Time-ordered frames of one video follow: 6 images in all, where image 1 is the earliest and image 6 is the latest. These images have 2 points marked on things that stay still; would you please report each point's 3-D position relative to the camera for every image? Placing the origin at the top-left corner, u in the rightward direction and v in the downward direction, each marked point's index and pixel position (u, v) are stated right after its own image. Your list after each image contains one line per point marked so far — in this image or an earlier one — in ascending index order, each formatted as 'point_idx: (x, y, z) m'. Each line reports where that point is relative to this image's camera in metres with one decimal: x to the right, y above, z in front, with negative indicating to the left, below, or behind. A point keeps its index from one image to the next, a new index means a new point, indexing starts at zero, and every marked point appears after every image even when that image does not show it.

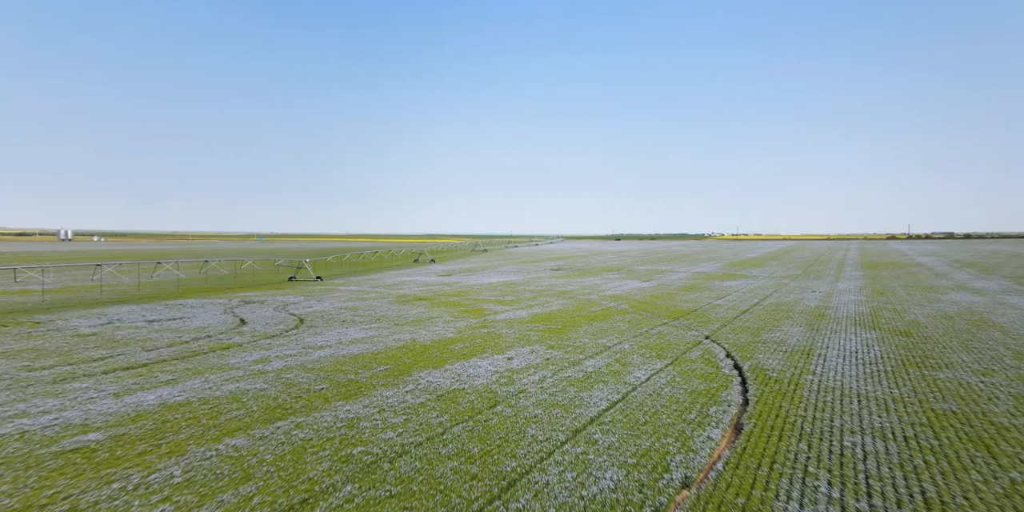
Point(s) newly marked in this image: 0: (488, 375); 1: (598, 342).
0: (-0.4, -2.1, +6.4) m
1: (+2.0, -2.0, +8.7) m
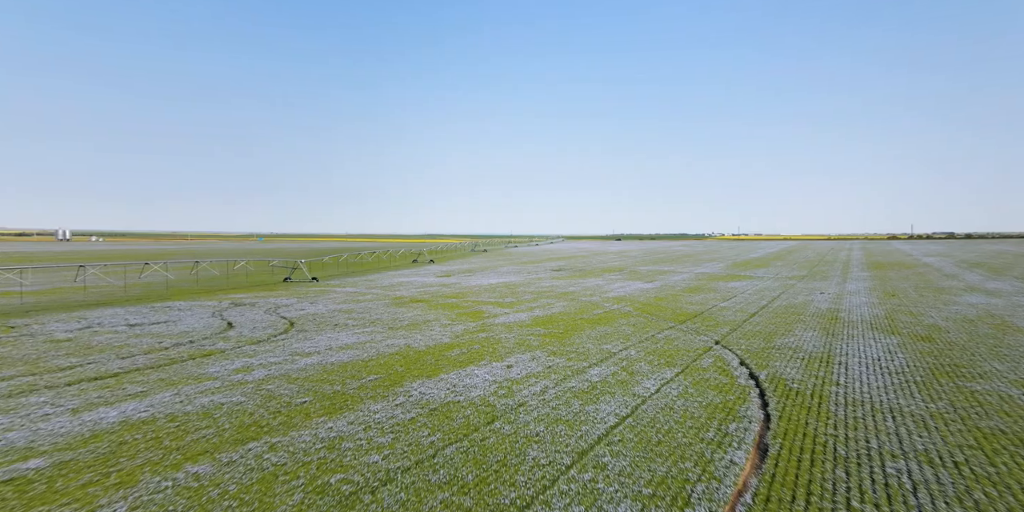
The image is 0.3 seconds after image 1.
0: (-0.4, -2.1, +6.0) m
1: (+2.0, -2.0, +8.2) m
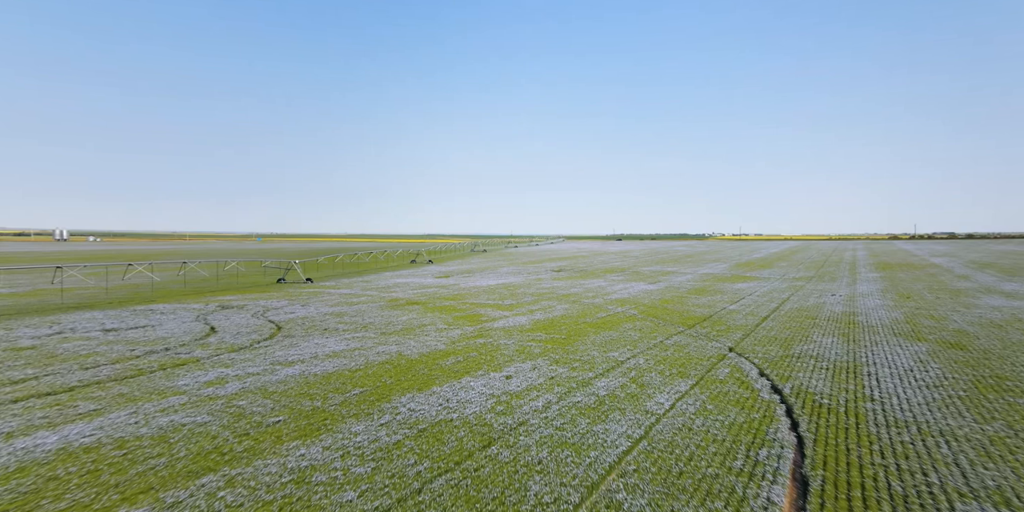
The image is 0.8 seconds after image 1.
0: (-0.4, -2.1, +5.4) m
1: (+2.0, -2.1, +7.6) m
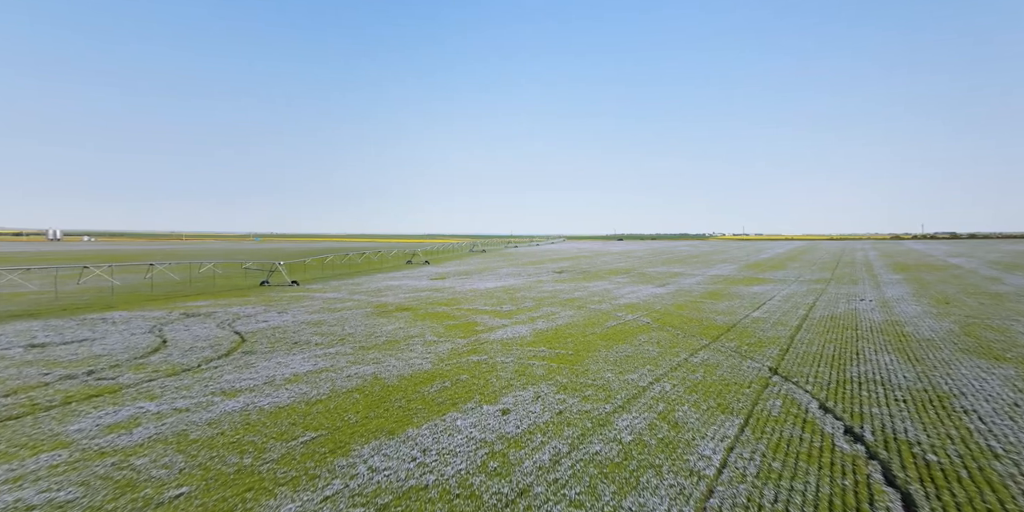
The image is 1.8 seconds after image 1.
0: (-0.5, -2.2, +4.1) m
1: (+2.0, -2.1, +6.3) m
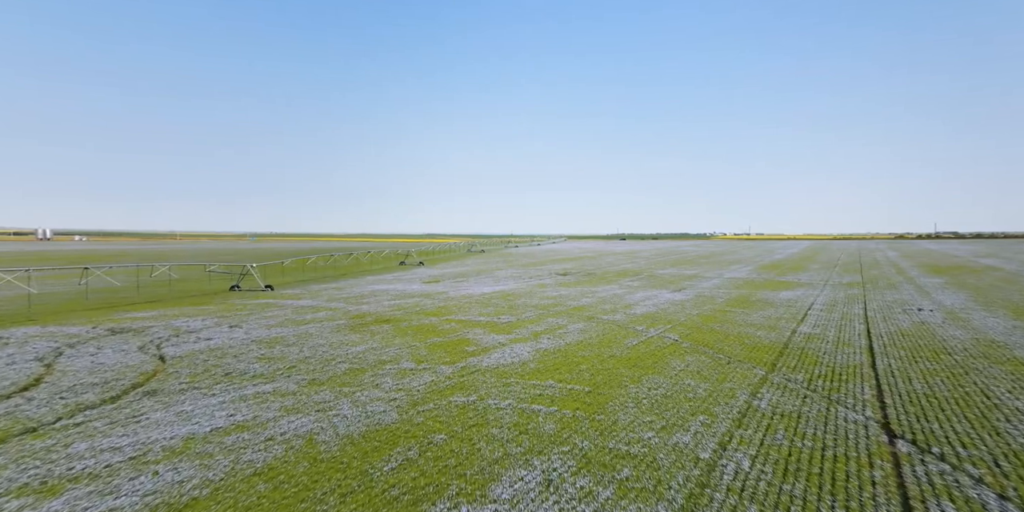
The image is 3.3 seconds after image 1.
0: (-0.5, -2.2, +2.0) m
1: (+1.9, -2.2, +4.3) m
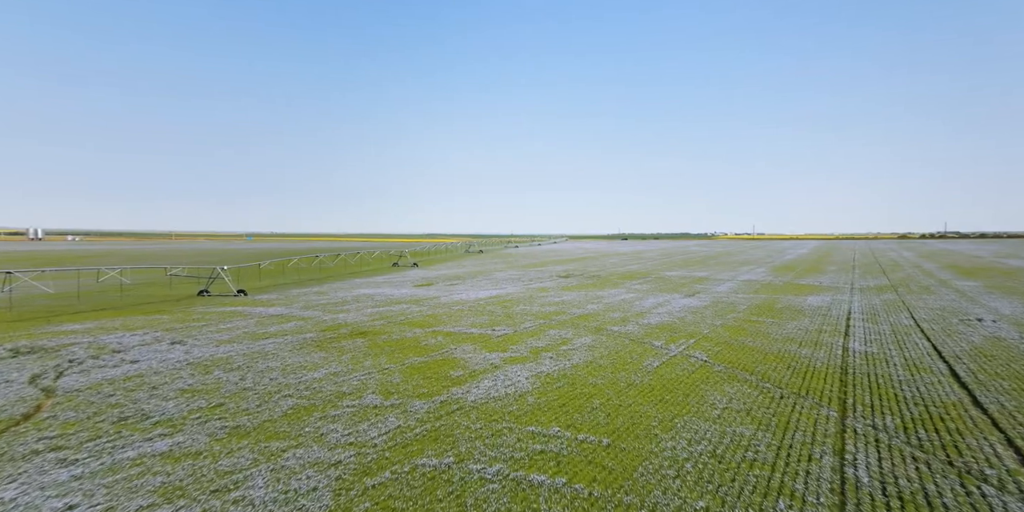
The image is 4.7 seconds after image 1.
0: (-0.6, -2.3, +0.4) m
1: (+1.8, -2.3, +2.6) m
